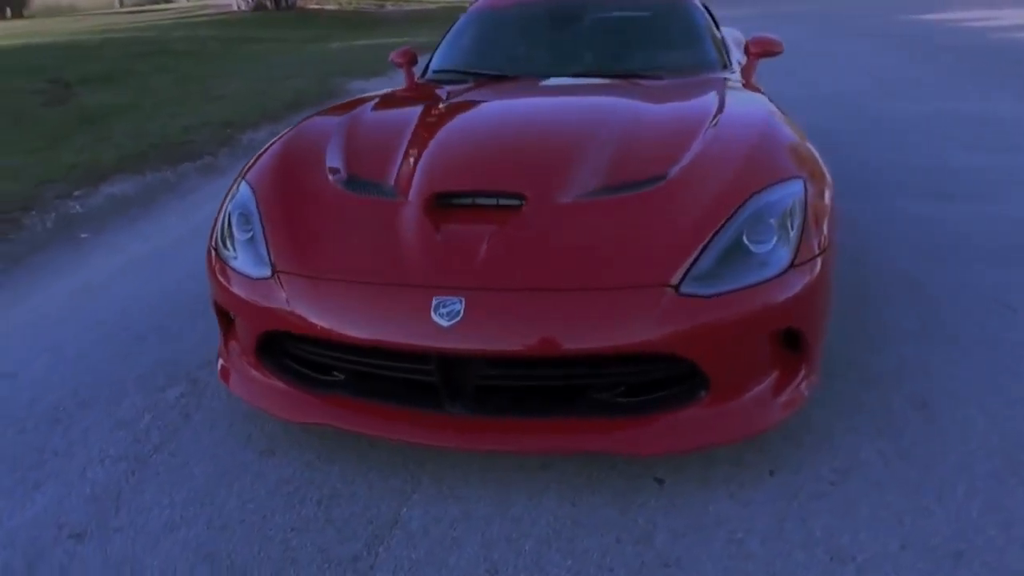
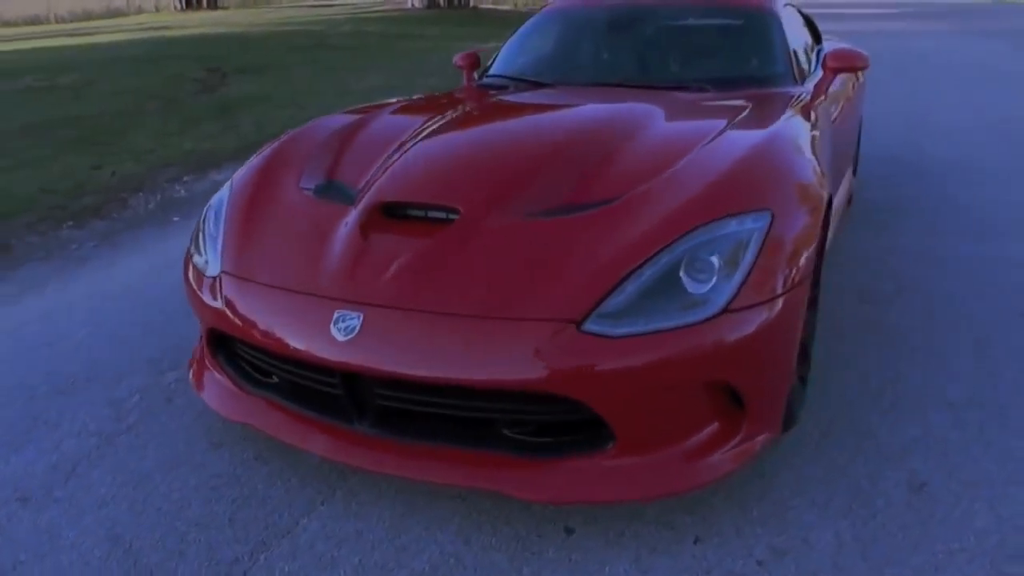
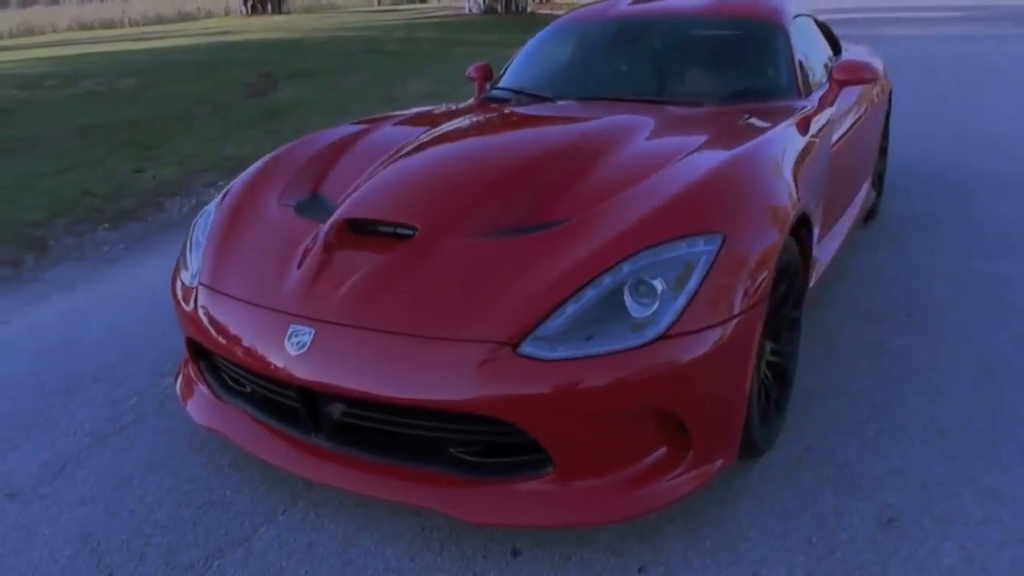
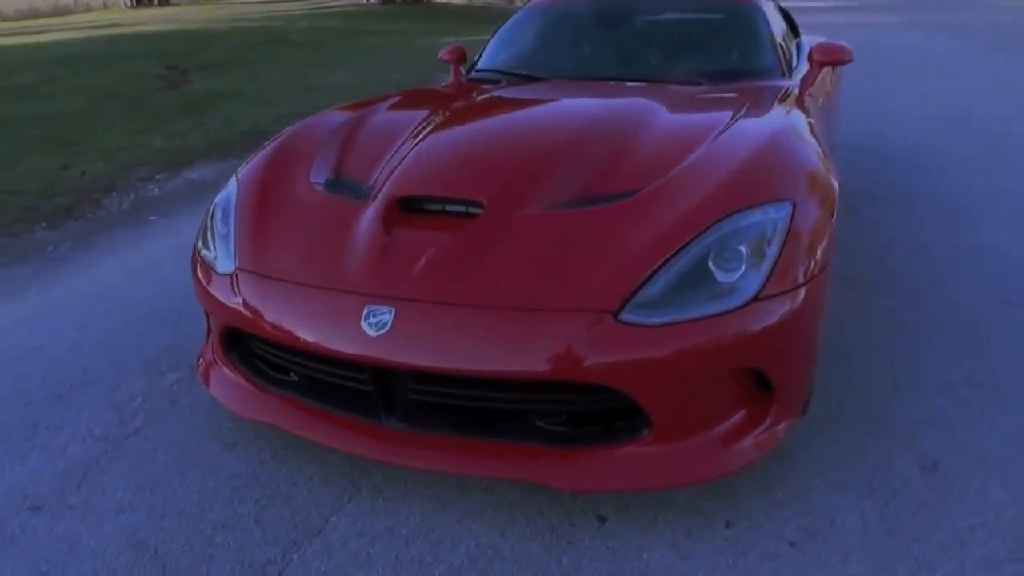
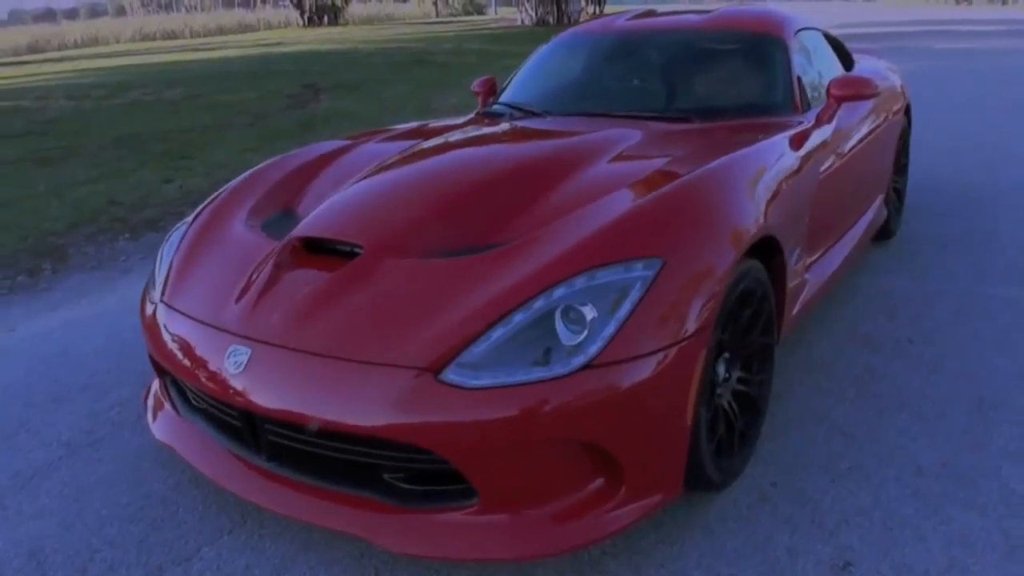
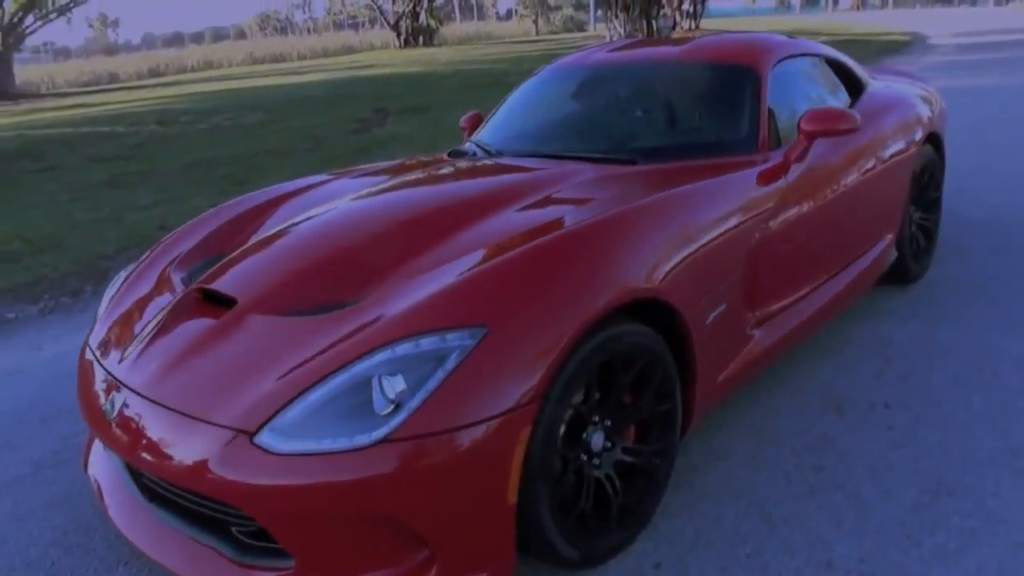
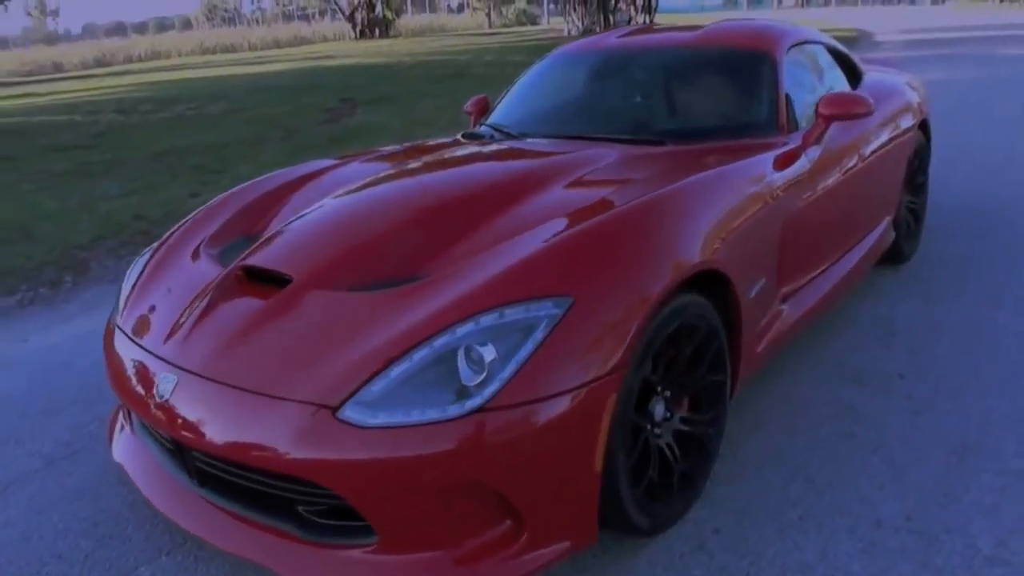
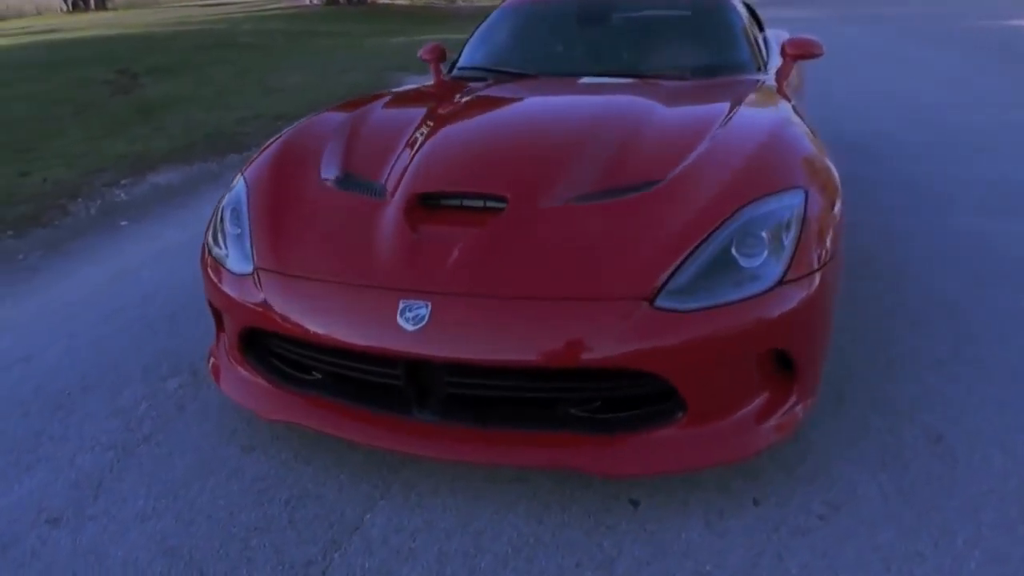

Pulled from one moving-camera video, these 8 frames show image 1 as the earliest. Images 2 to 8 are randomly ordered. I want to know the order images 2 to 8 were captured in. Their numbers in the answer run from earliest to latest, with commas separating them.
8, 4, 2, 3, 5, 7, 6
